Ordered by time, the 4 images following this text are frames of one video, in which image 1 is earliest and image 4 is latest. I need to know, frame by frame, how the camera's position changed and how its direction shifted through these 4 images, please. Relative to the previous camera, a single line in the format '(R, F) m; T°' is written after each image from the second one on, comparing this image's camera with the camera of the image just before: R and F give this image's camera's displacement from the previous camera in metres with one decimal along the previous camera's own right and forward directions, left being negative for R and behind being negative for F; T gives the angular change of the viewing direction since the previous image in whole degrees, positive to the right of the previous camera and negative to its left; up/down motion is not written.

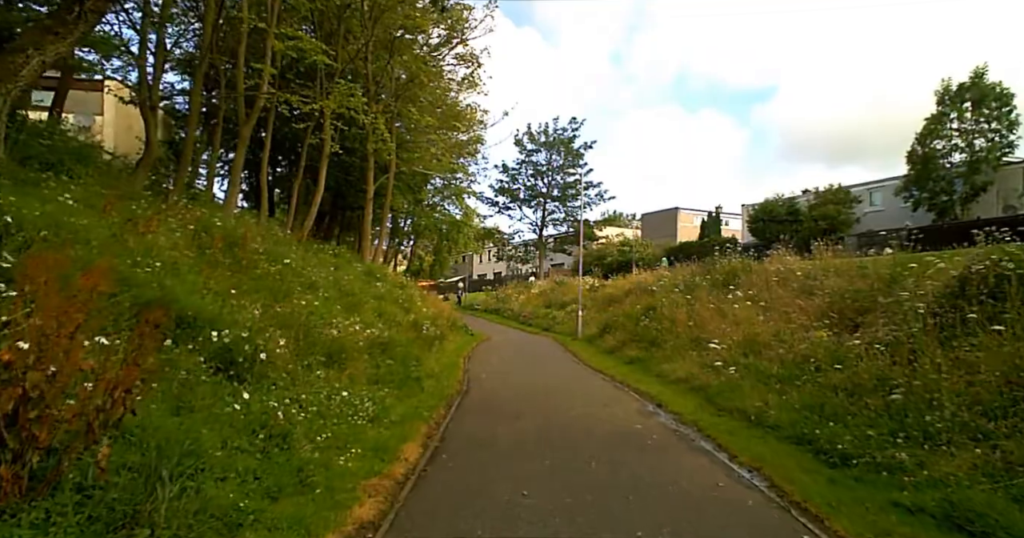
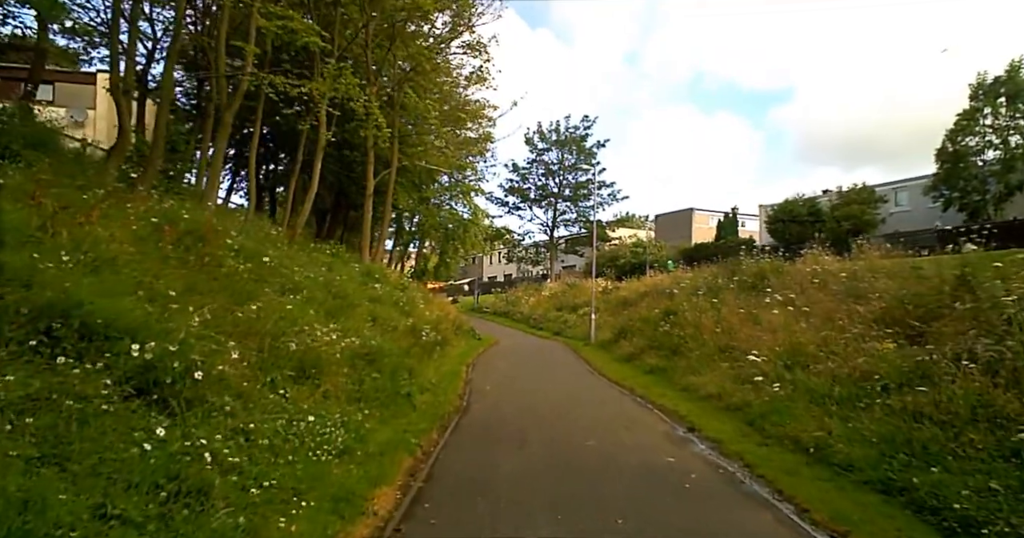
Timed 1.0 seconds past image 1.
(+0.1, +1.7) m; -1°
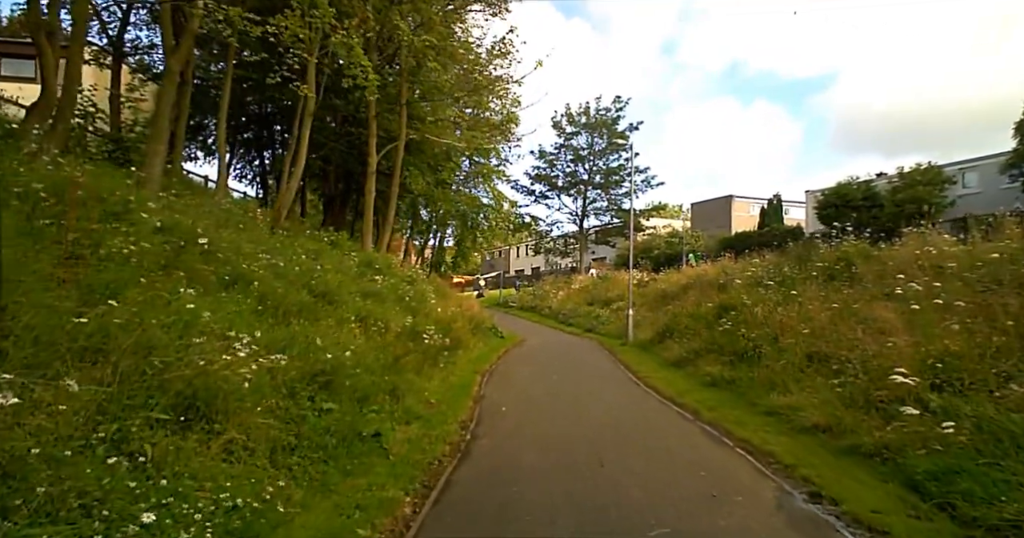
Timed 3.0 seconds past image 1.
(+0.1, +3.5) m; -3°
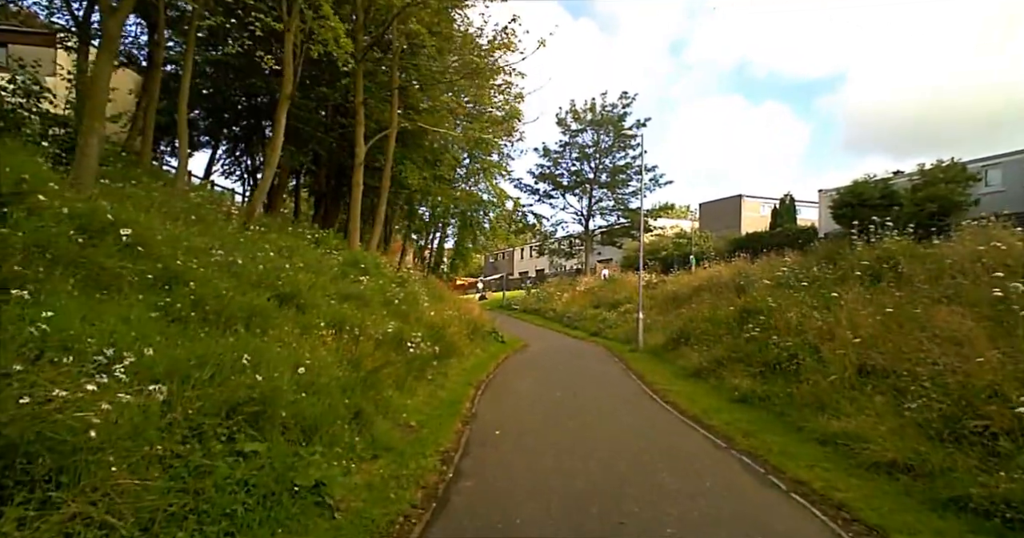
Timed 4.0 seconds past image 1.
(+0.2, +1.8) m; -1°
